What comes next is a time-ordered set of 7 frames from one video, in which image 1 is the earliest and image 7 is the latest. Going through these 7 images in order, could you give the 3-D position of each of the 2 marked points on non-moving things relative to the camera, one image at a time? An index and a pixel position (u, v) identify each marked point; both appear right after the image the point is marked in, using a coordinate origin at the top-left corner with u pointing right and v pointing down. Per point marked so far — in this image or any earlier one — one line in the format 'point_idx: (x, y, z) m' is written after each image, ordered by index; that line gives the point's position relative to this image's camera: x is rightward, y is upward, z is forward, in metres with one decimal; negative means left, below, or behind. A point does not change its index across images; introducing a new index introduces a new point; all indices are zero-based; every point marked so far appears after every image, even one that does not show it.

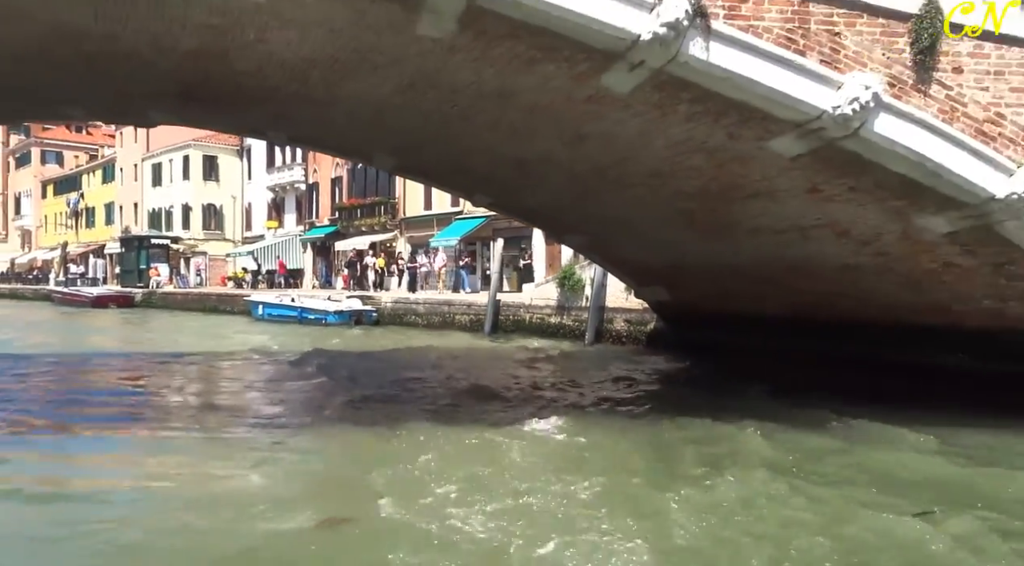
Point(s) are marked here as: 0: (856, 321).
0: (+3.1, -0.4, +8.6) m
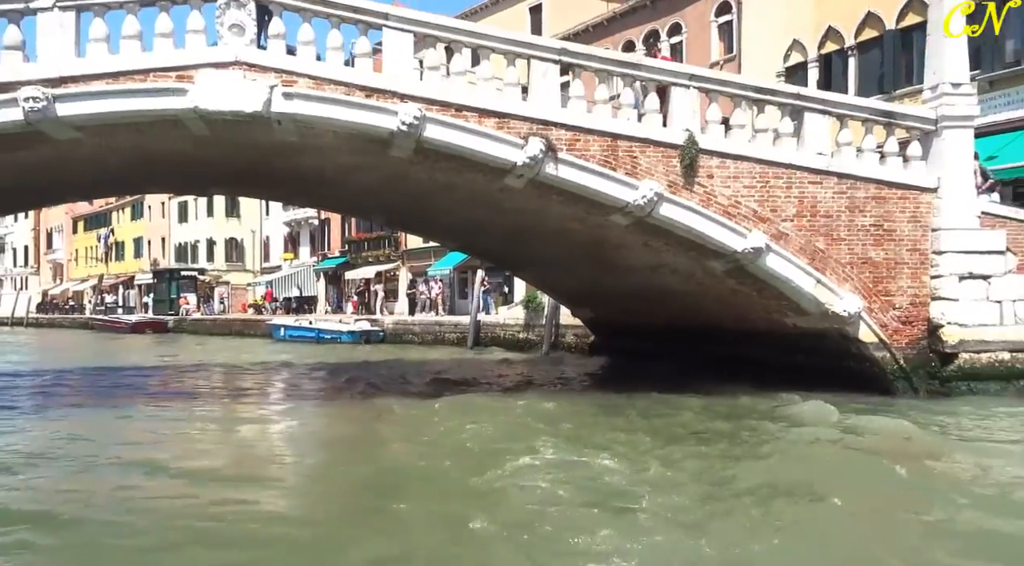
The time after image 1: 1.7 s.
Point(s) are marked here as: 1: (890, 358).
0: (+2.5, -0.6, +12.3) m
1: (+3.8, -0.8, +9.6) m
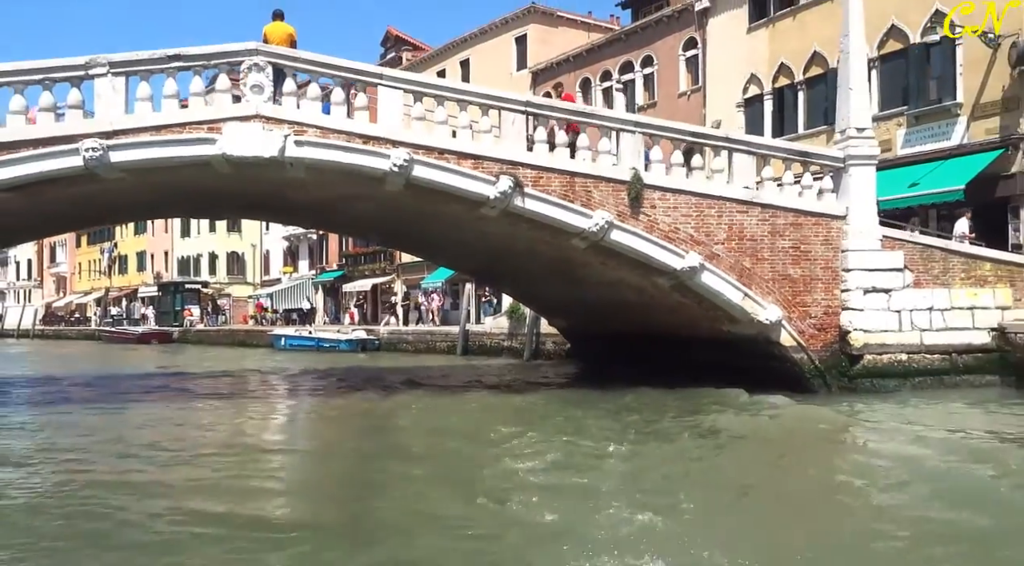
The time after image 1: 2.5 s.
0: (+2.2, -0.8, +14.1) m
1: (+3.5, -0.9, +11.4) m
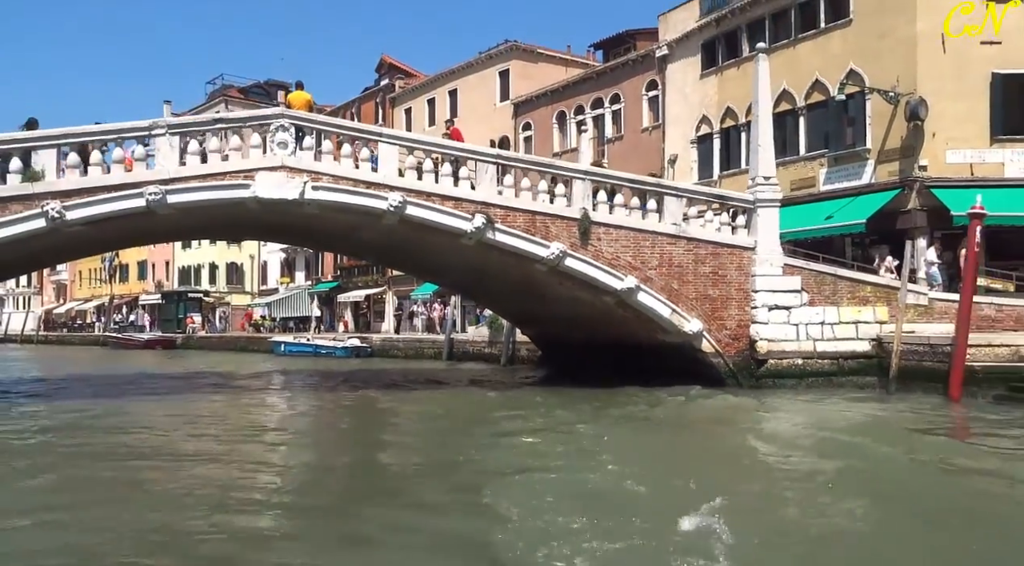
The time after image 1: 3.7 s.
0: (+1.8, -1.1, +16.8) m
1: (+3.1, -1.2, +14.1) m
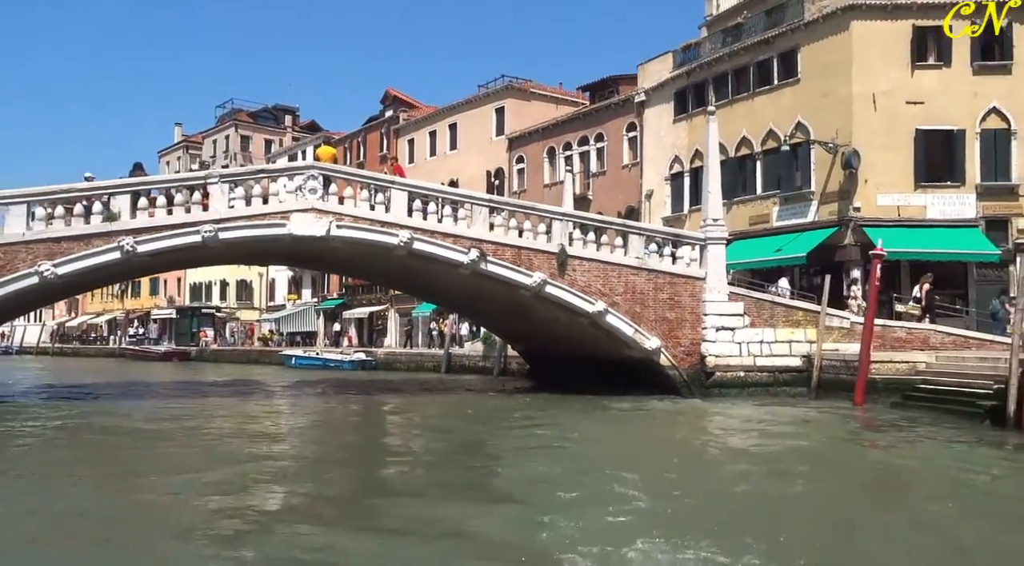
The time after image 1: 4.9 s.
0: (+1.6, -1.6, +19.5) m
1: (+2.9, -1.6, +16.8) m
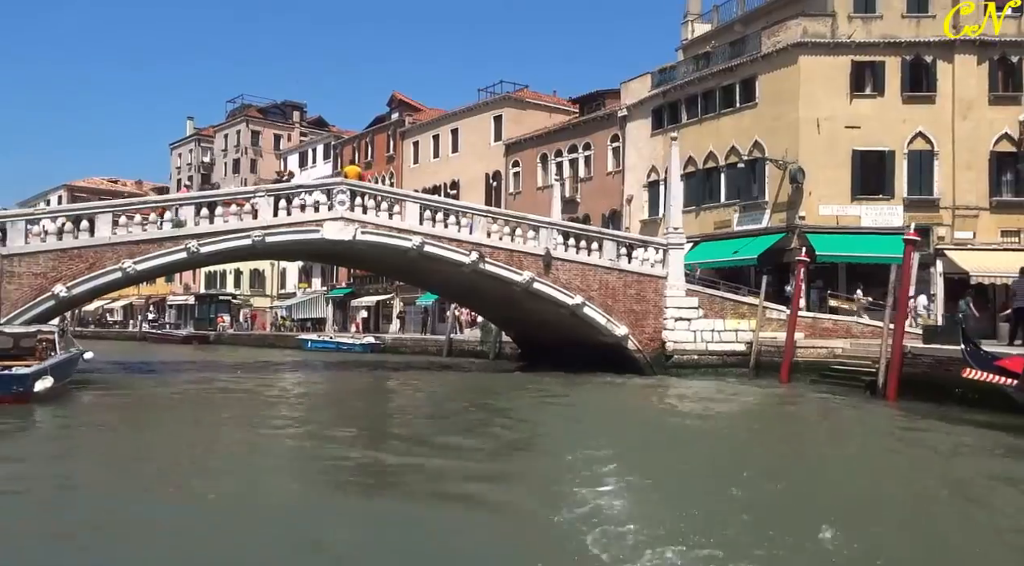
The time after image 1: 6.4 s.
0: (+1.4, -1.5, +22.9) m
1: (+2.7, -1.6, +20.2) m
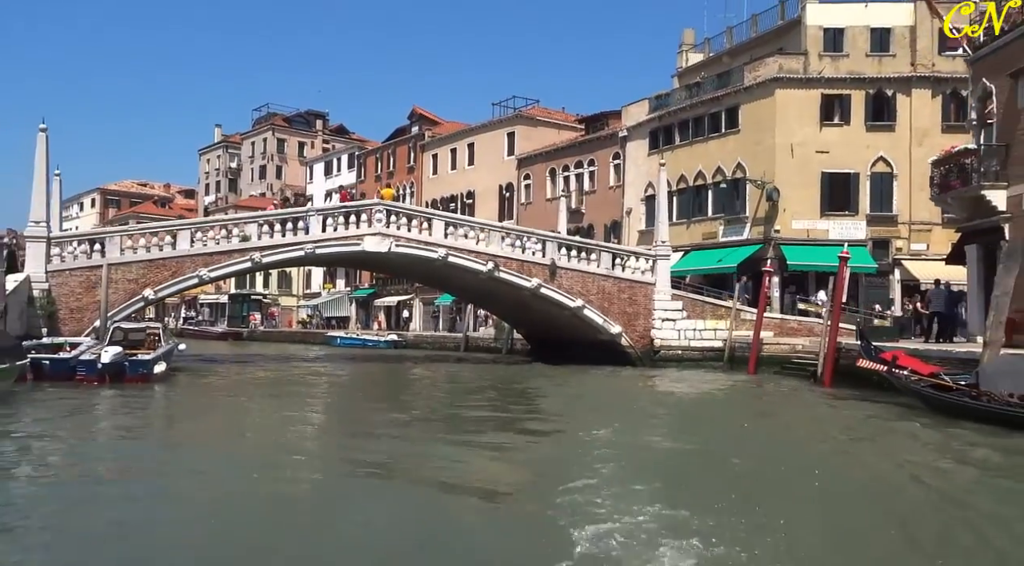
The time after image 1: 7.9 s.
0: (+1.7, -1.6, +26.3) m
1: (+3.0, -1.7, +23.6) m
